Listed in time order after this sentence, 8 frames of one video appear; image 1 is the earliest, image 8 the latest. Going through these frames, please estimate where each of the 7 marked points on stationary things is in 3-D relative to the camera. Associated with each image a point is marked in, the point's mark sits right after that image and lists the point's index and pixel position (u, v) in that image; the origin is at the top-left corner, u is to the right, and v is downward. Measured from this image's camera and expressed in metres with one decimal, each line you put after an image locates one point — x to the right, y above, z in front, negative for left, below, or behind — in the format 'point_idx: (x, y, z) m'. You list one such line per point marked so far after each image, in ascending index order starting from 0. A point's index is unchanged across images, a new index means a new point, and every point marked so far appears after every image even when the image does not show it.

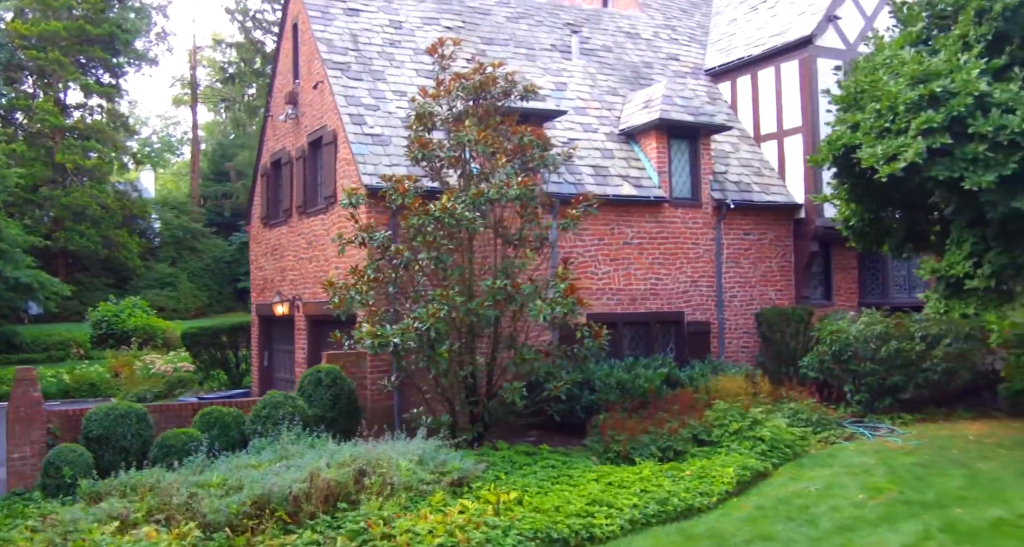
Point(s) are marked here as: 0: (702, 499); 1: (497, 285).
0: (+1.9, -2.3, +9.5) m
1: (-0.3, -0.1, +11.0) m
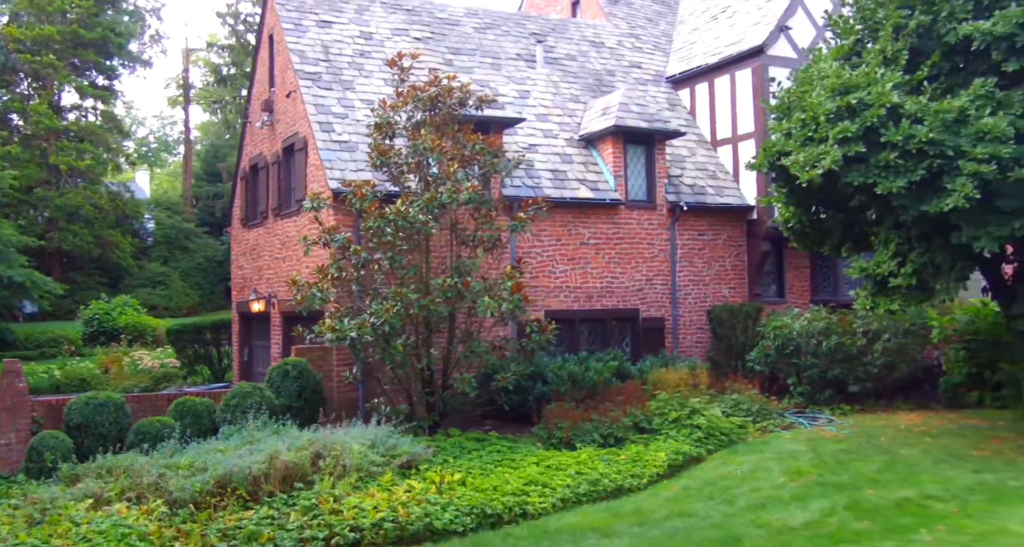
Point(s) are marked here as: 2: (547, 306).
0: (+1.3, -2.3, +10.3) m
1: (-0.9, -0.1, +11.8) m
2: (+0.6, -0.5, +14.9) m
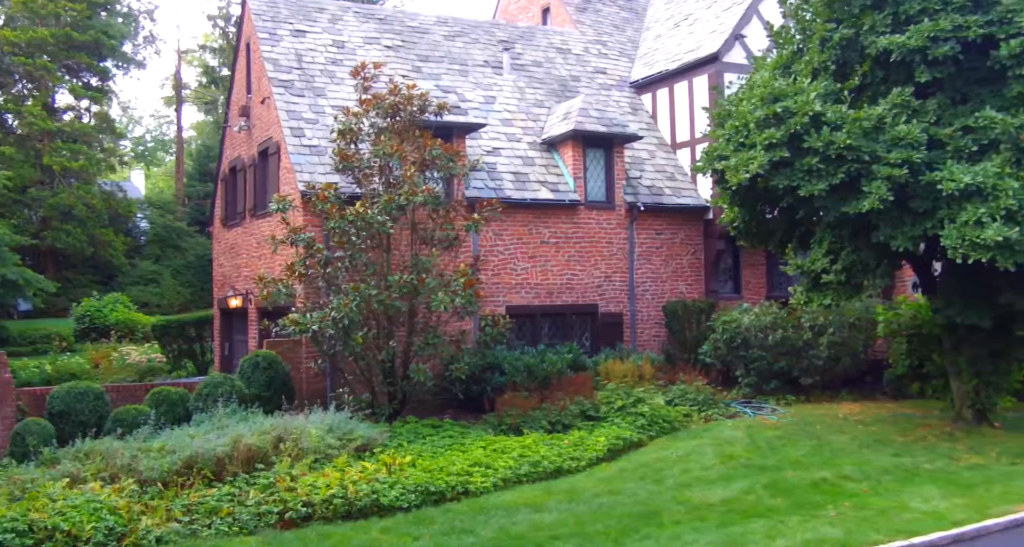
0: (+0.7, -2.2, +11.1) m
1: (-1.5, -0.1, +12.6) m
2: (-0.1, -0.5, +15.7) m
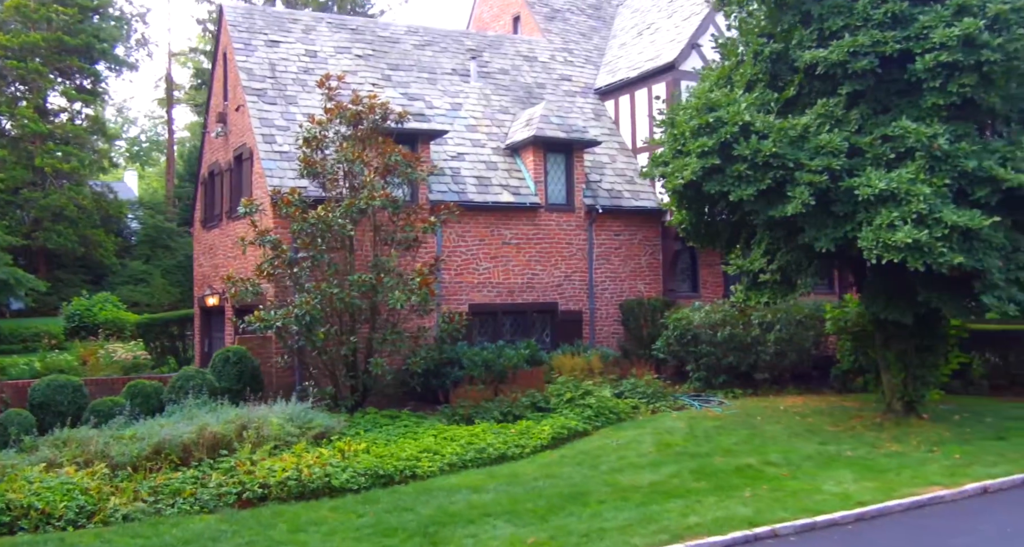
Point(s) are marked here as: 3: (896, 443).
0: (0.0, -2.2, +11.9) m
1: (-2.1, -0.1, +13.4) m
2: (-0.7, -0.5, +16.5) m
3: (+5.1, -2.3, +12.5) m
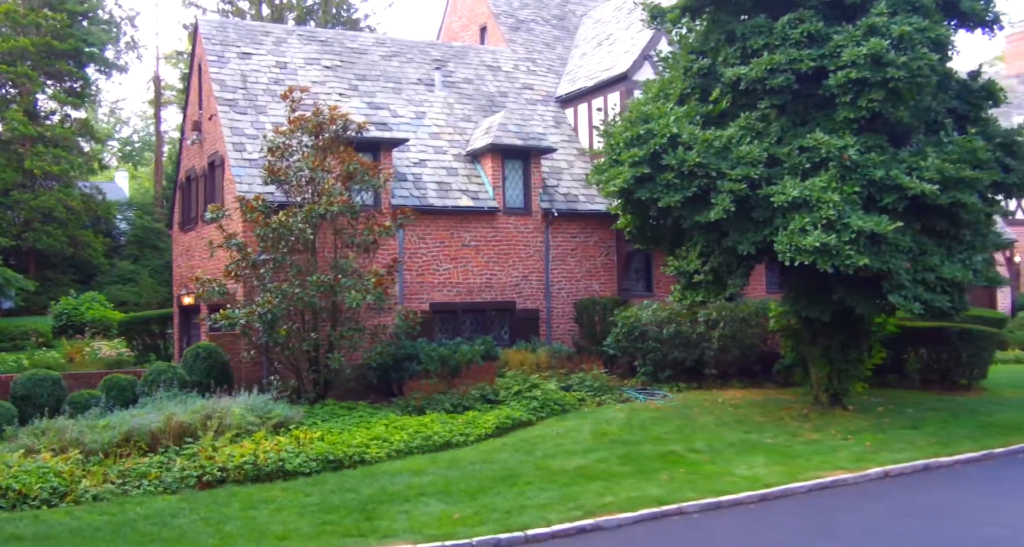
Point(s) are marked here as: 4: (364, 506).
0: (-0.7, -2.2, +12.8) m
1: (-2.9, -0.1, +14.4) m
2: (-1.5, -0.5, +17.4) m
3: (+4.3, -2.3, +13.4) m
4: (-1.6, -2.5, +10.1) m
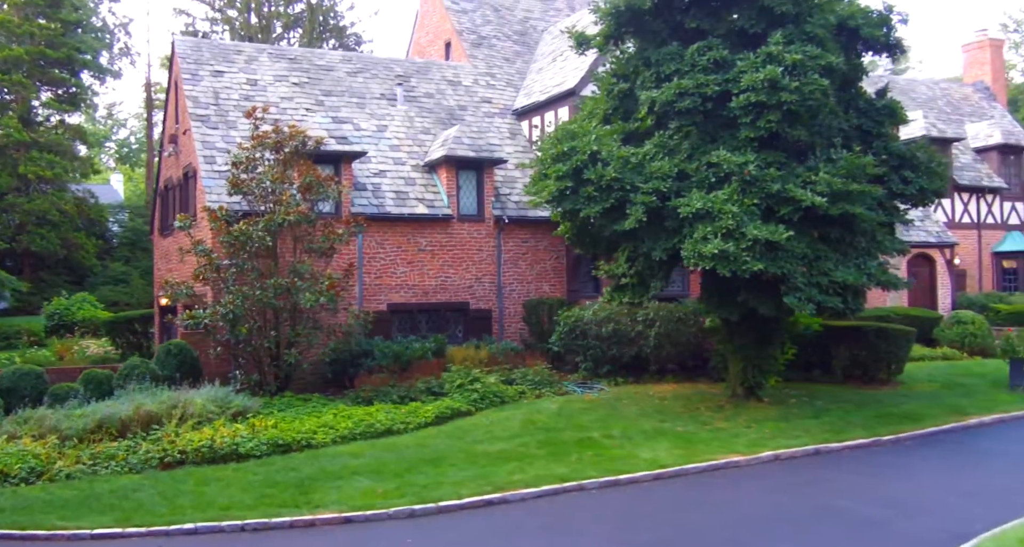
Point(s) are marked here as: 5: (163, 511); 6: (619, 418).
0: (-1.7, -2.3, +14.2) m
1: (-3.9, -0.1, +15.8) m
2: (-2.5, -0.5, +18.8) m
3: (+3.4, -2.3, +14.8) m
4: (-2.6, -2.6, +11.5) m
5: (-3.9, -2.7, +10.5) m
6: (+1.7, -2.3, +15.0) m
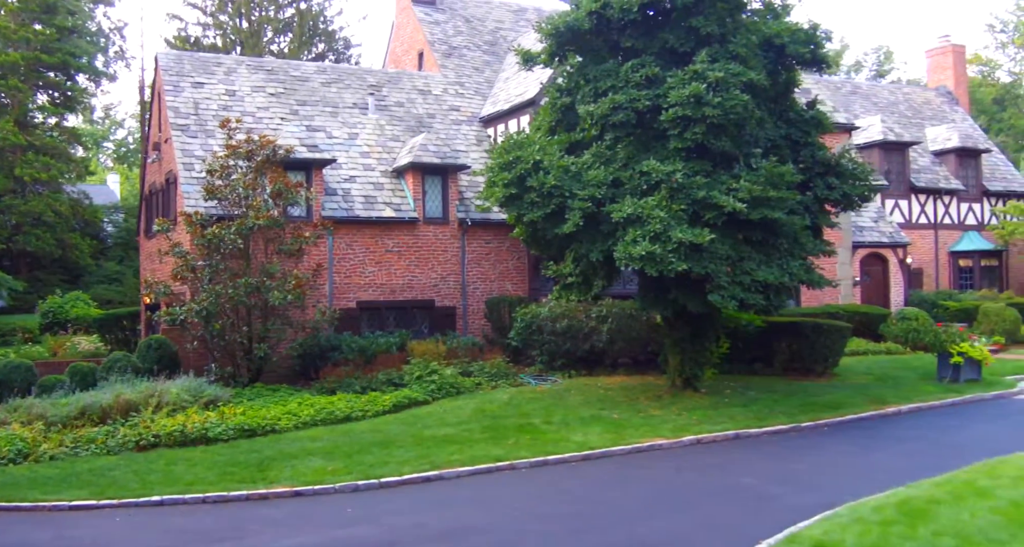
0: (-2.5, -2.3, +15.5) m
1: (-4.7, -0.1, +17.0) m
2: (-3.3, -0.5, +20.1) m
3: (+2.5, -2.3, +16.1) m
4: (-3.4, -2.6, +12.8) m
5: (-4.8, -2.7, +11.8) m
6: (+0.9, -2.3, +16.3) m
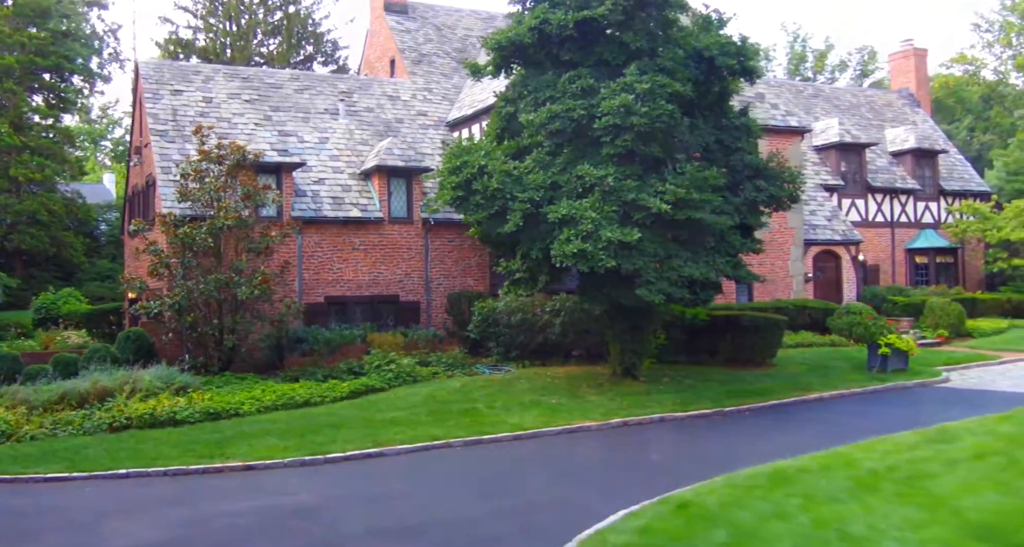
0: (-3.5, -2.2, +16.8) m
1: (-5.7, -0.1, +18.3) m
2: (-4.3, -0.4, +21.4) m
3: (+1.6, -2.2, +17.4) m
4: (-4.4, -2.5, +14.1) m
5: (-5.7, -2.6, +13.1) m
6: (-0.1, -2.2, +17.6) m
